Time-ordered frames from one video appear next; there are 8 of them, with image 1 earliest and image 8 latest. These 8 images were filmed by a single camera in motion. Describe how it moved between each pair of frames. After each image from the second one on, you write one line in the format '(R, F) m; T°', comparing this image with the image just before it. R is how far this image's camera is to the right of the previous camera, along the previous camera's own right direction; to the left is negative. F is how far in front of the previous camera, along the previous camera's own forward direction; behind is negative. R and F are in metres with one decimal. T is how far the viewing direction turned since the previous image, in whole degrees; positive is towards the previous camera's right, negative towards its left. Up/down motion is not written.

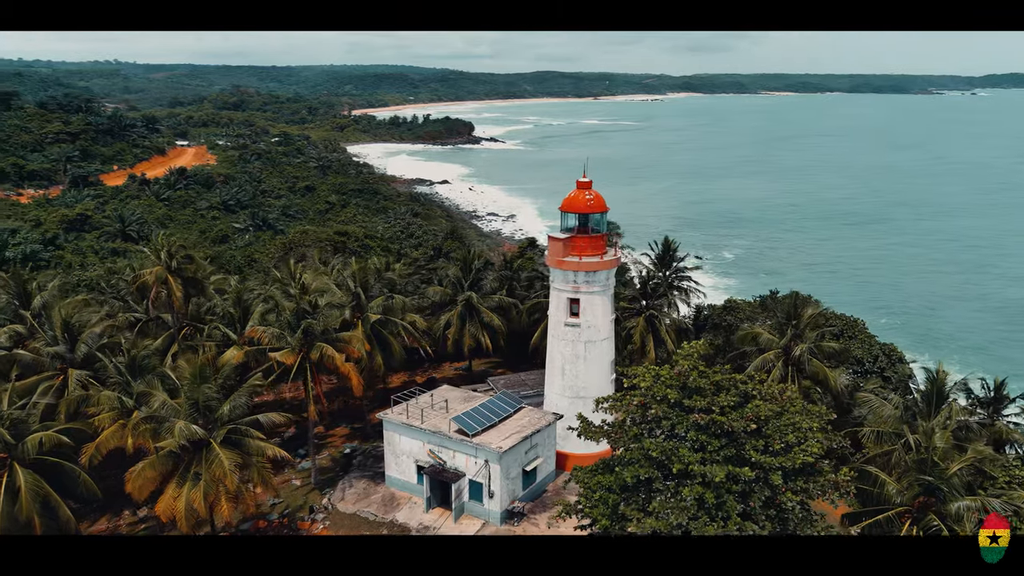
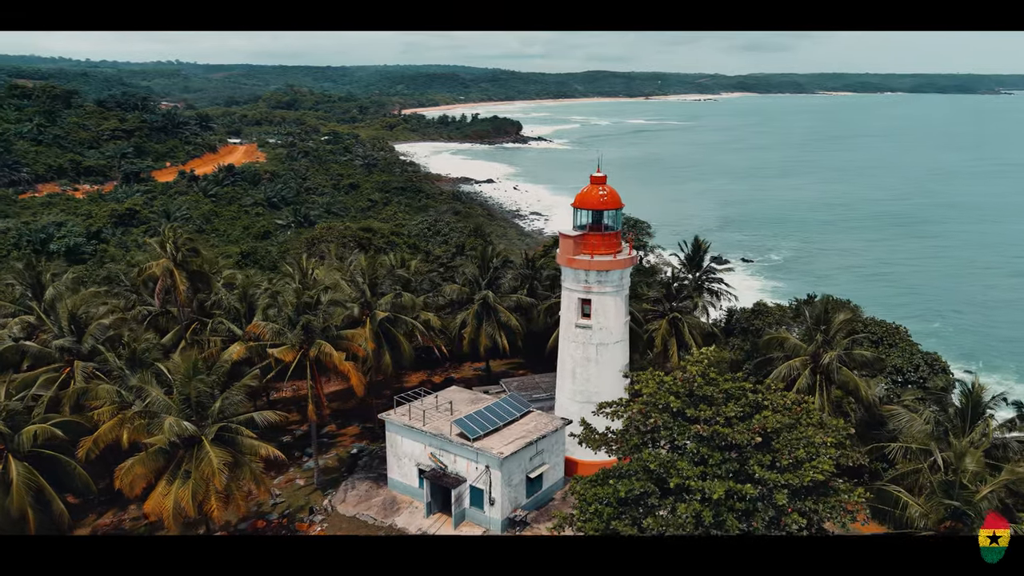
(+1.0, +0.8) m; -4°
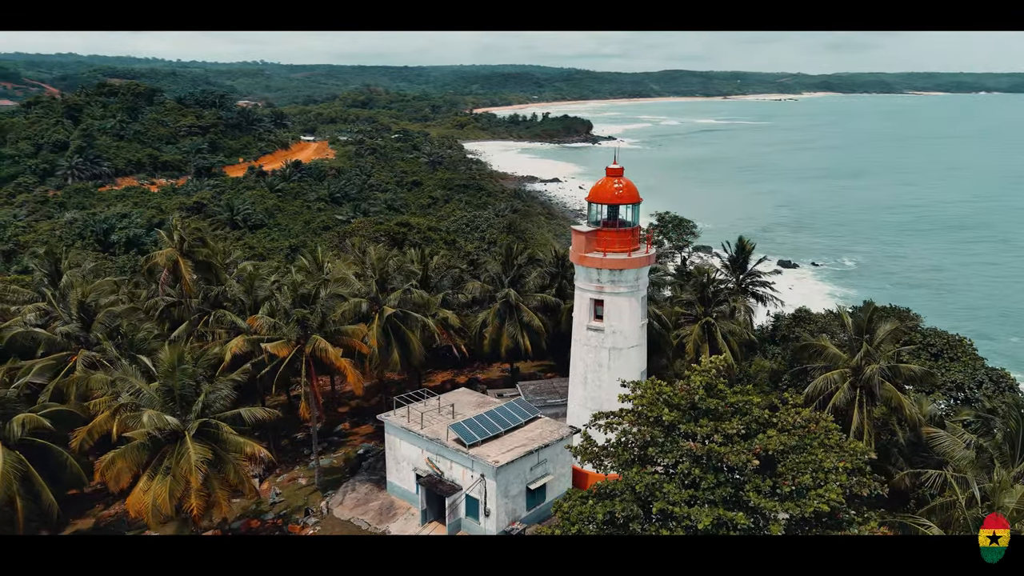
(+1.5, +1.2) m; -5°
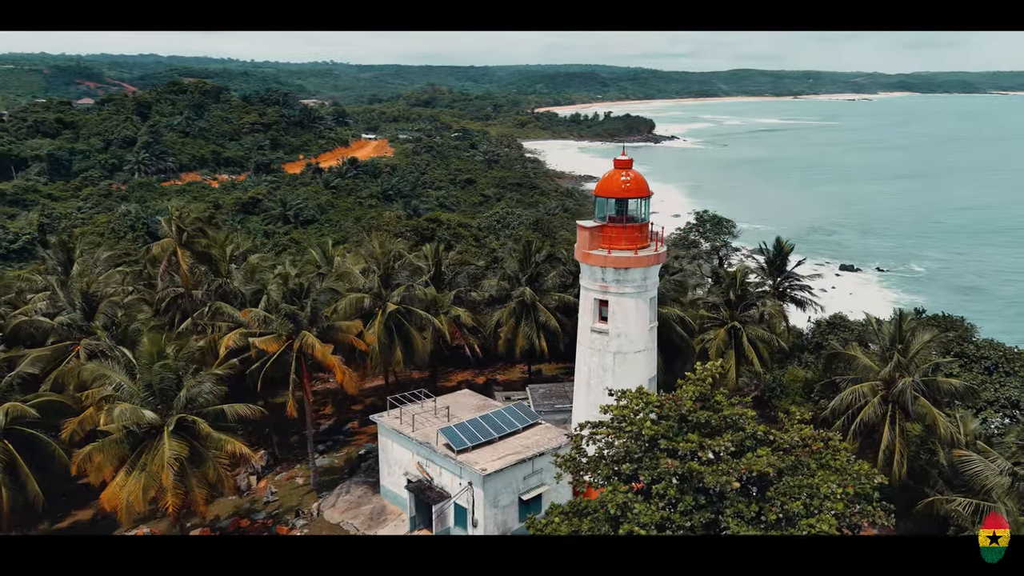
(+1.4, +1.1) m; -4°
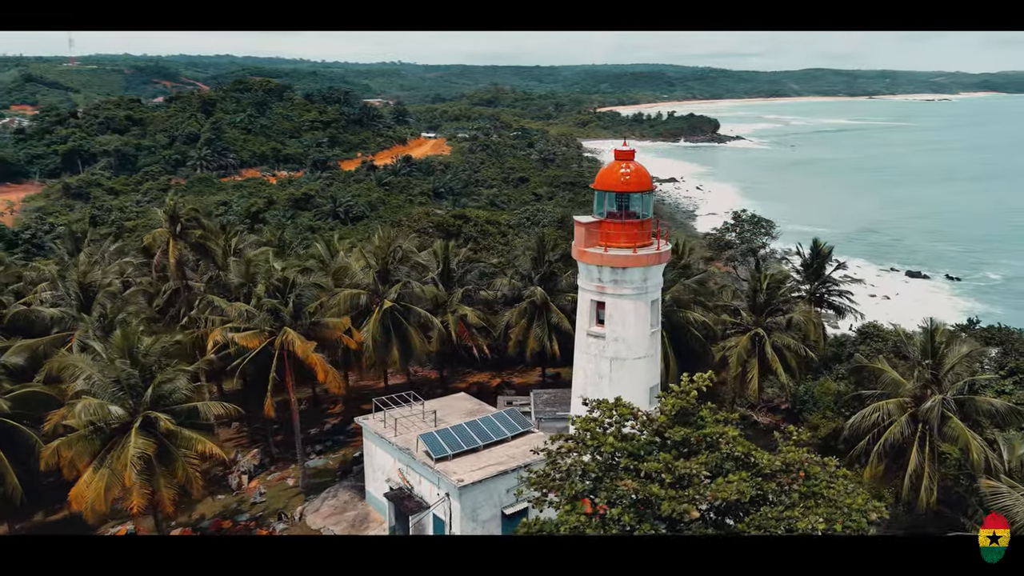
(+1.5, +1.2) m; -4°
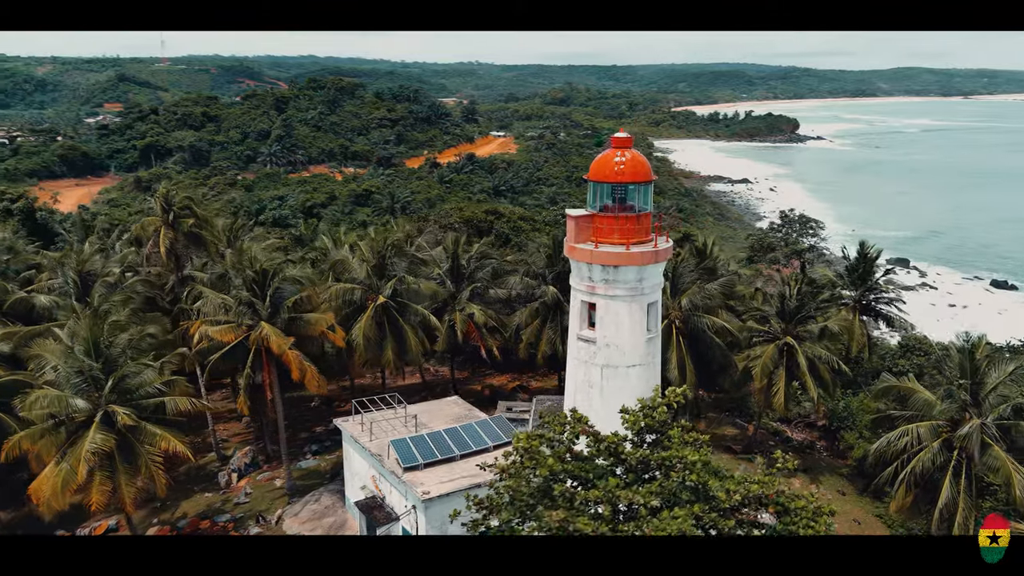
(+1.7, +1.3) m; -5°
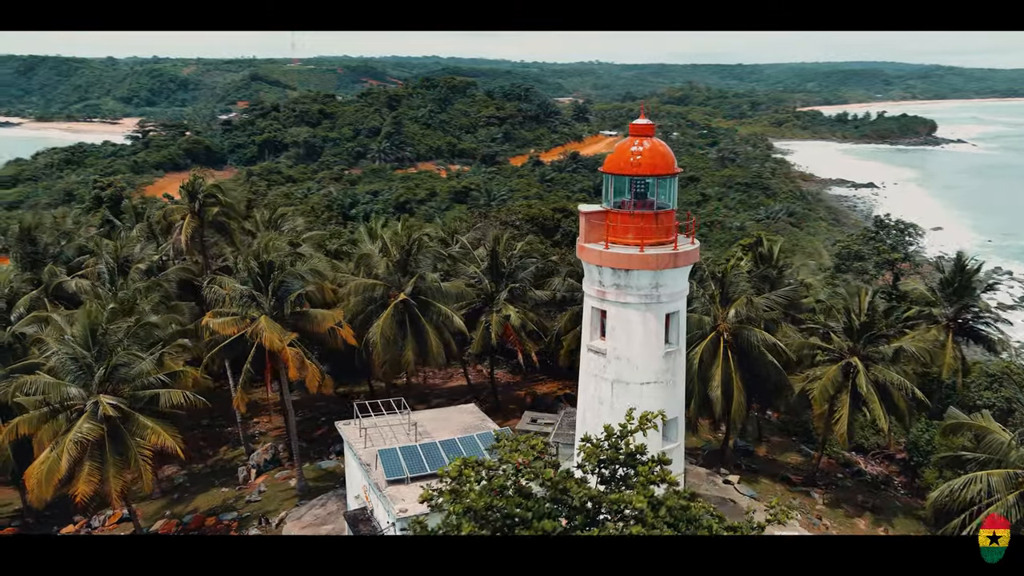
(+1.8, +1.5) m; -8°
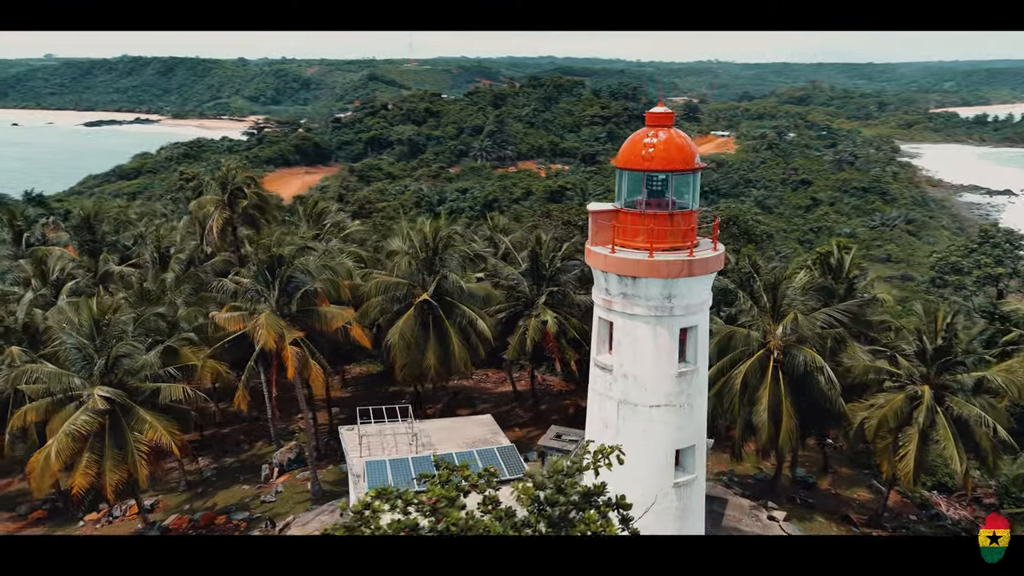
(+1.6, +1.3) m; -8°
